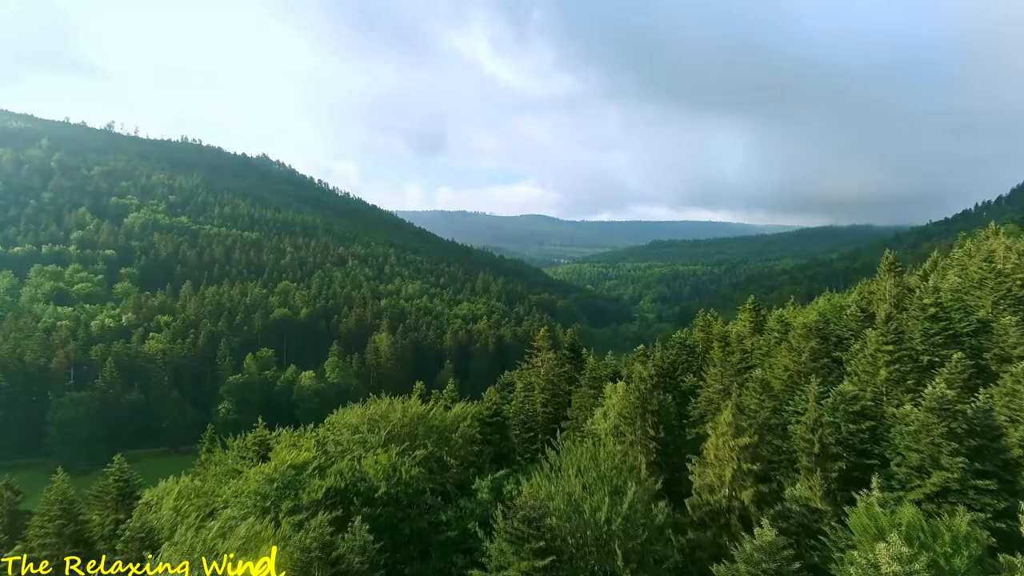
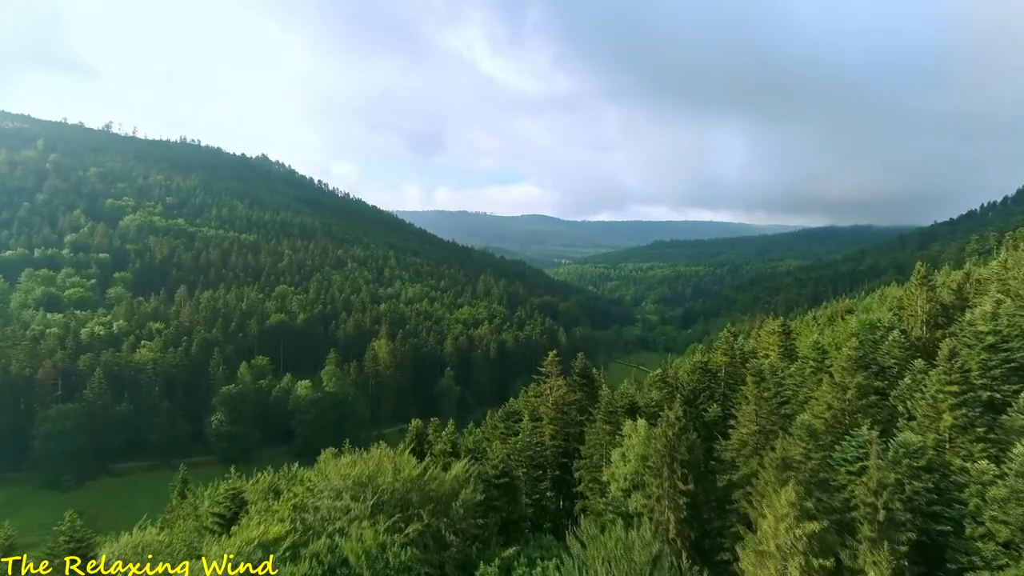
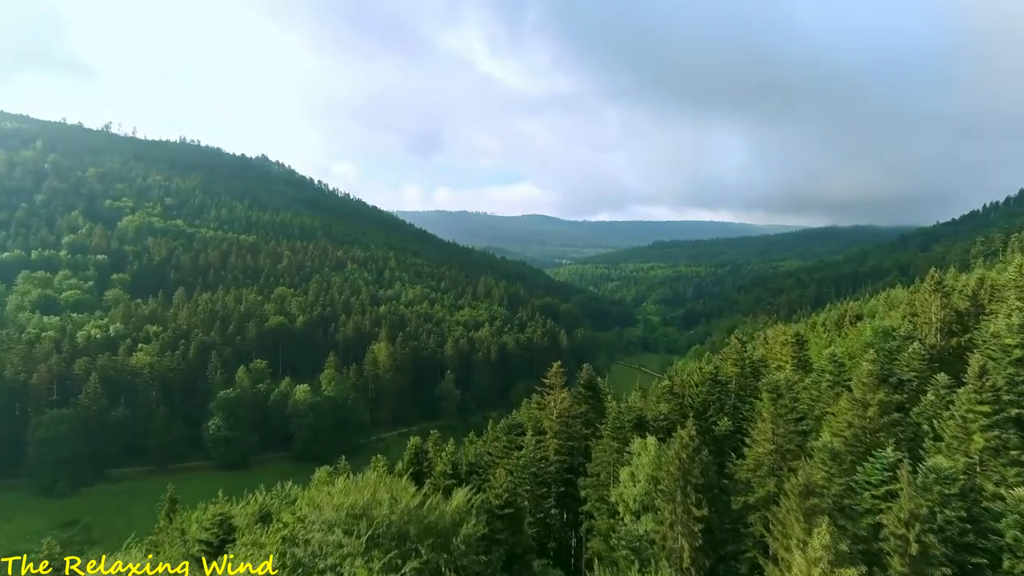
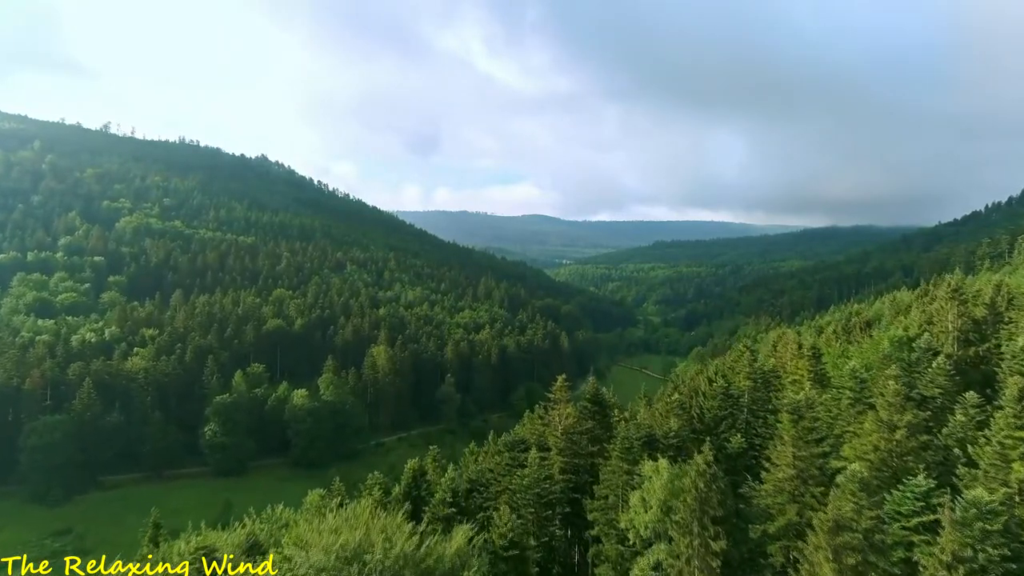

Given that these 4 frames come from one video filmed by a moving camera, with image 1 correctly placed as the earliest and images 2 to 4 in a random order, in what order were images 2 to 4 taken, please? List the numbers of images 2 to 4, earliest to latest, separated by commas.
2, 3, 4
